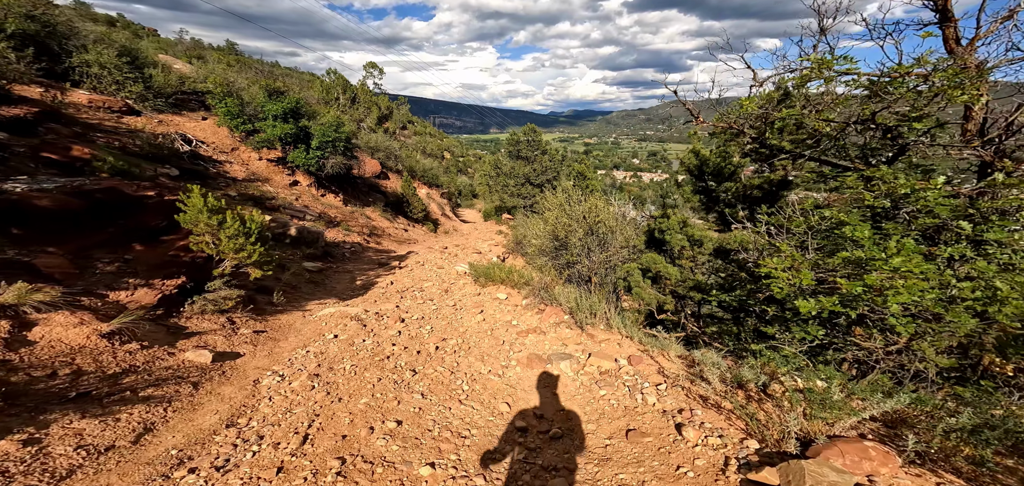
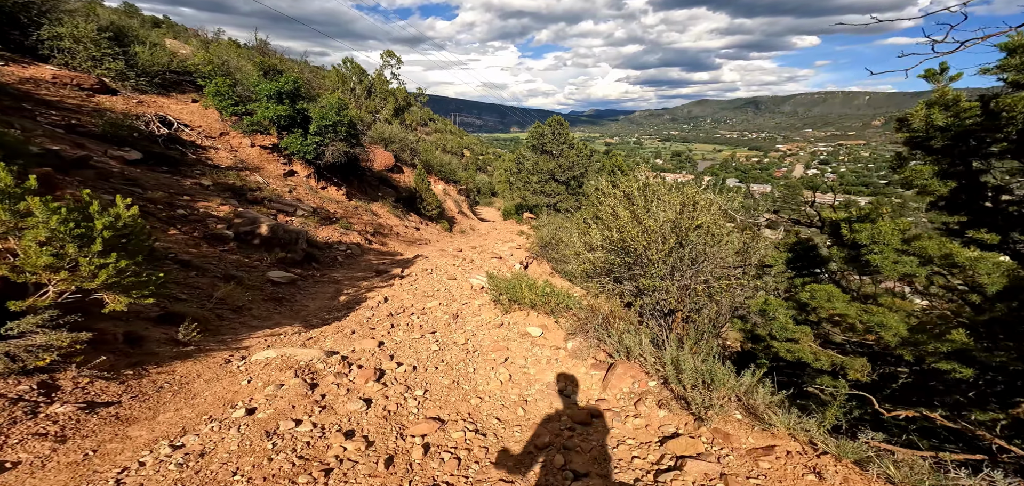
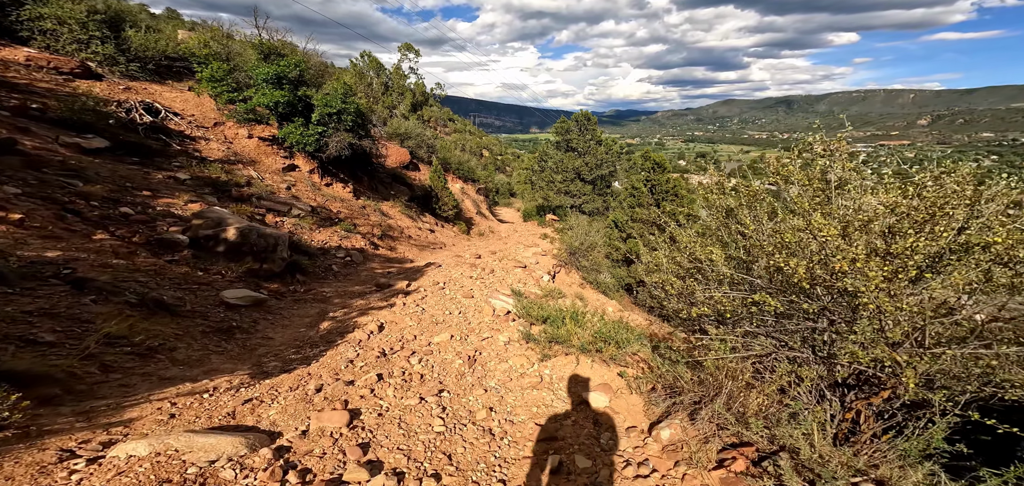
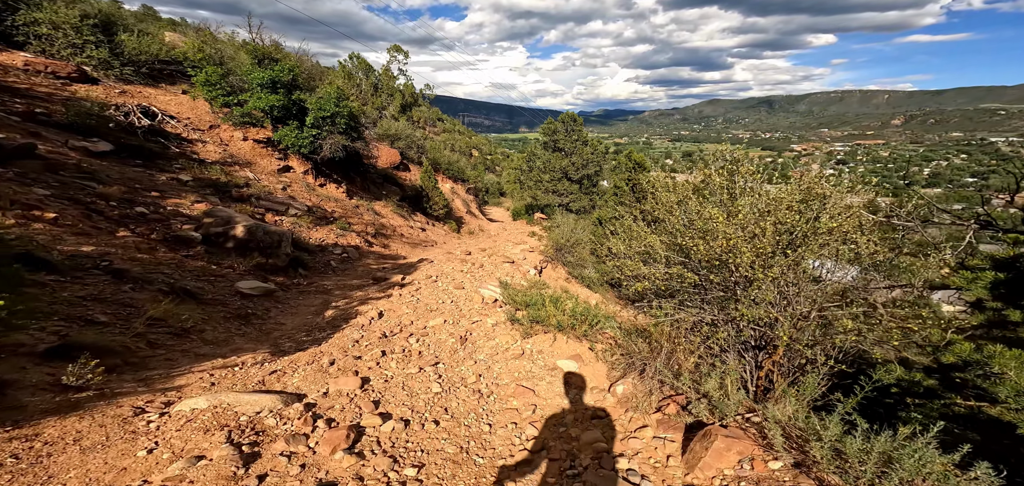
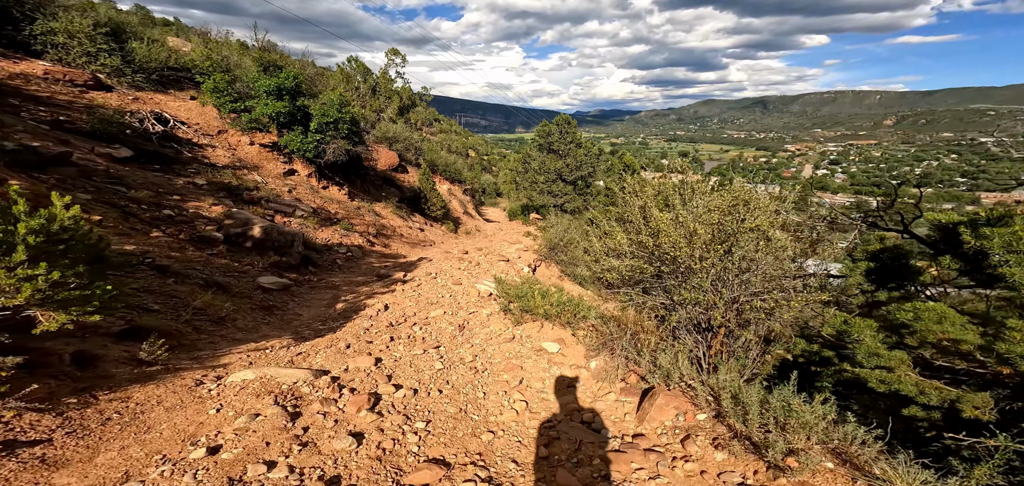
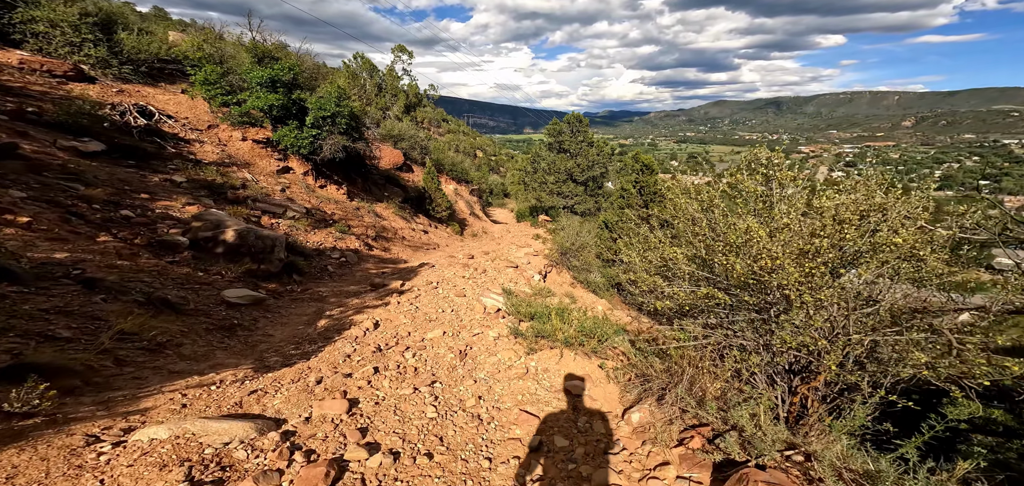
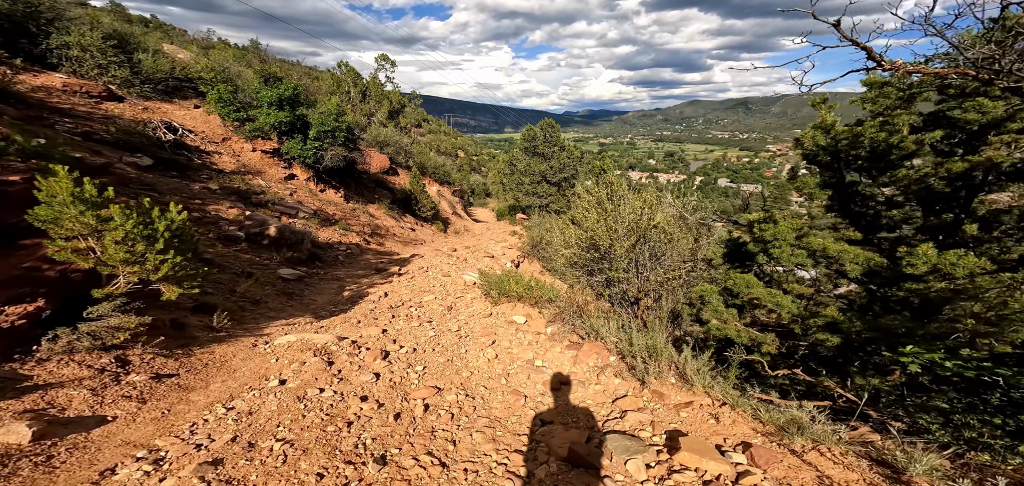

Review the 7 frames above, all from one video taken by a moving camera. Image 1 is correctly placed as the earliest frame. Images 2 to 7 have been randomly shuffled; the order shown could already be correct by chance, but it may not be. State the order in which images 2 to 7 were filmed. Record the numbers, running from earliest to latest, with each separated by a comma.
7, 2, 5, 4, 6, 3
